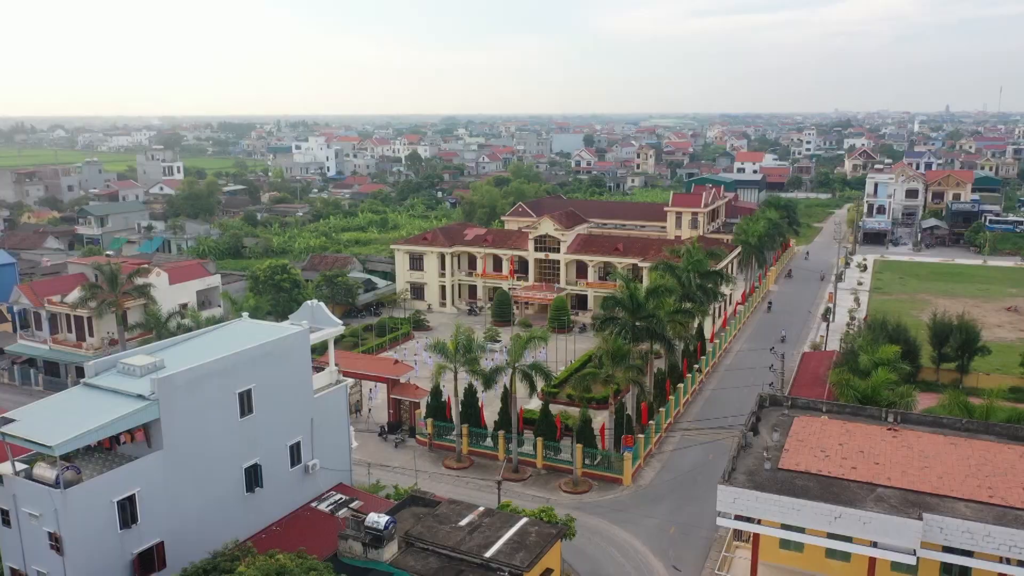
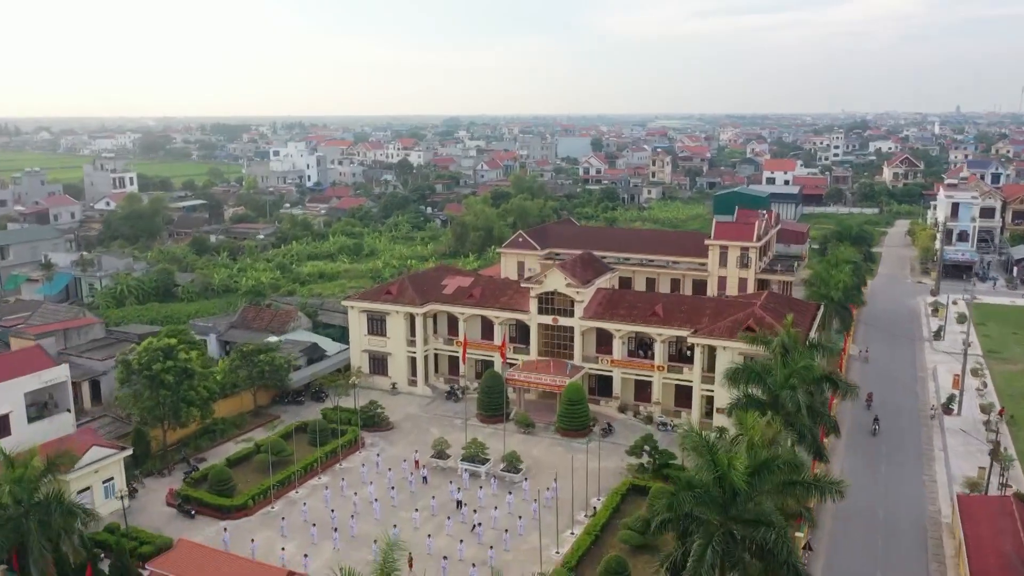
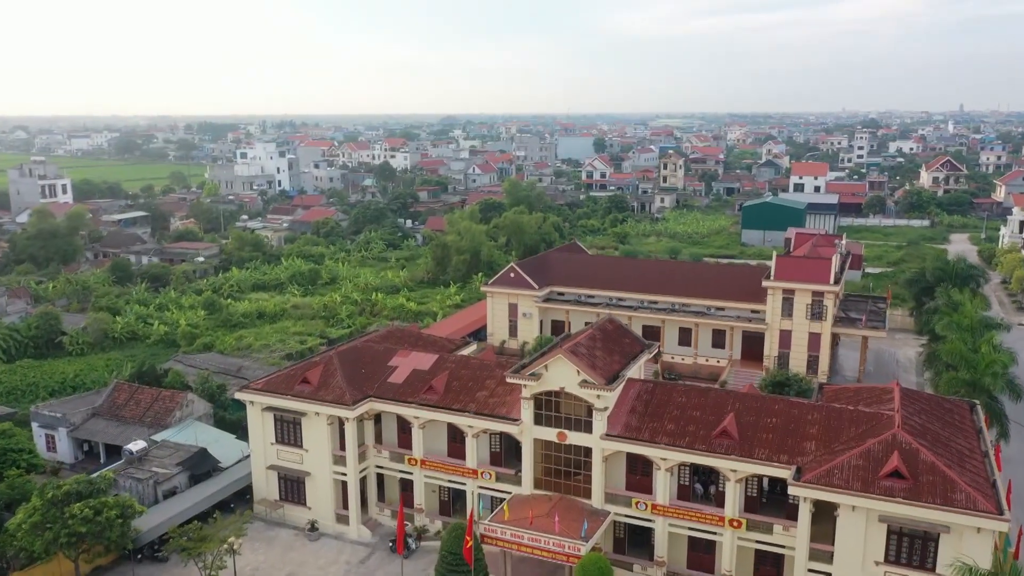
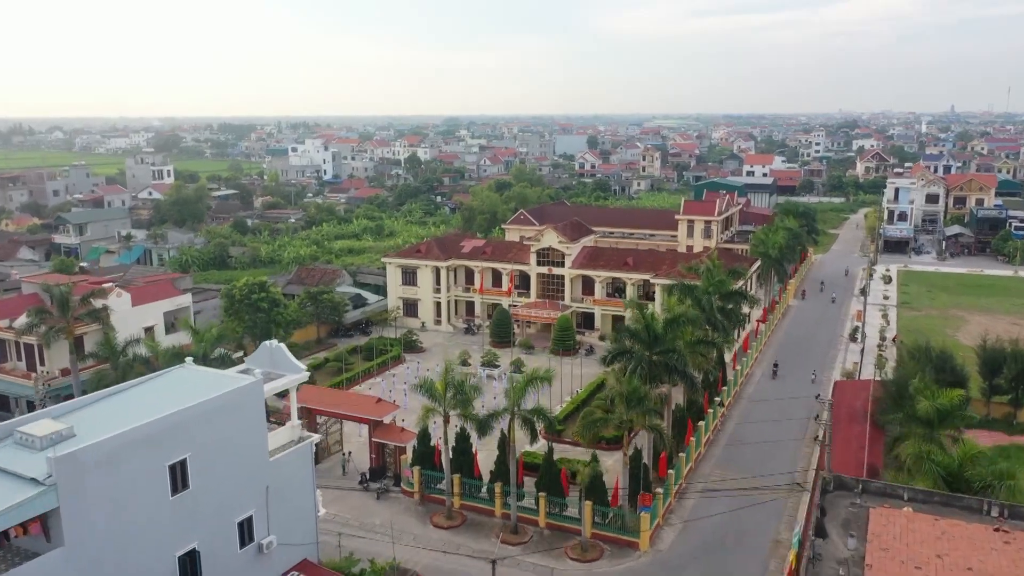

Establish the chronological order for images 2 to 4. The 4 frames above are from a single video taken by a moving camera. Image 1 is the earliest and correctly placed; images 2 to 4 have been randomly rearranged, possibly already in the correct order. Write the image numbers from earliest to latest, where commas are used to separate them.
4, 2, 3
